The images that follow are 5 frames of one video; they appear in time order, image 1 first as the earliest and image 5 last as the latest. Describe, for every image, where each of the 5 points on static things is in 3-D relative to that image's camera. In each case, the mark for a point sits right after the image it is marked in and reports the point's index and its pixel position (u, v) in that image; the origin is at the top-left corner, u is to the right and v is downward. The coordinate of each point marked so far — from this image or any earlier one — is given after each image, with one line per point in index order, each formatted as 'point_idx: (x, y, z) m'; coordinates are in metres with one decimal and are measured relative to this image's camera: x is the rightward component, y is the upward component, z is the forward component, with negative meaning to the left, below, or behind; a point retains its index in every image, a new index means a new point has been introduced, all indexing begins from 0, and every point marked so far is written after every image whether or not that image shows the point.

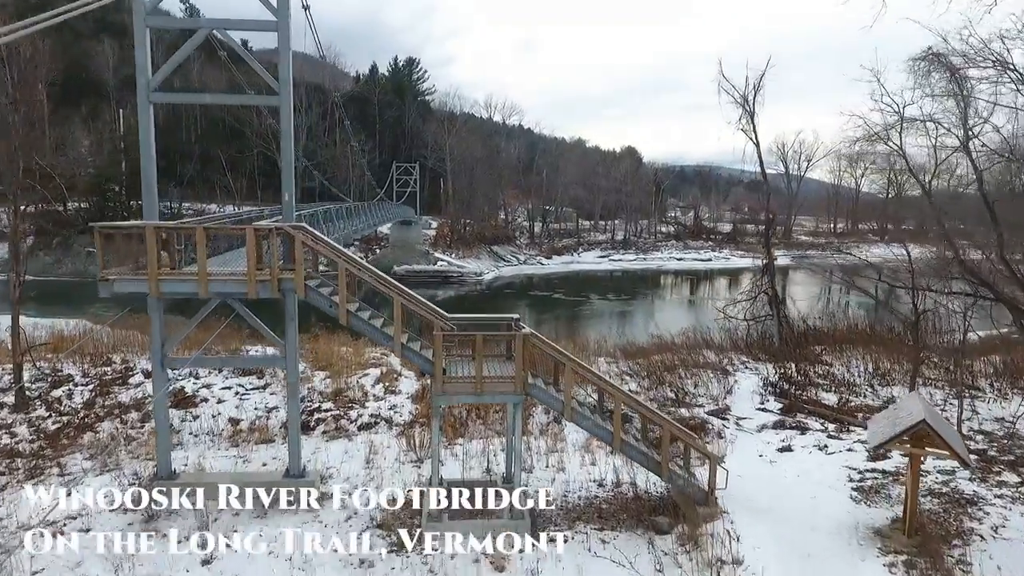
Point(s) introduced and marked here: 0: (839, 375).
0: (+3.7, -1.0, +7.1) m
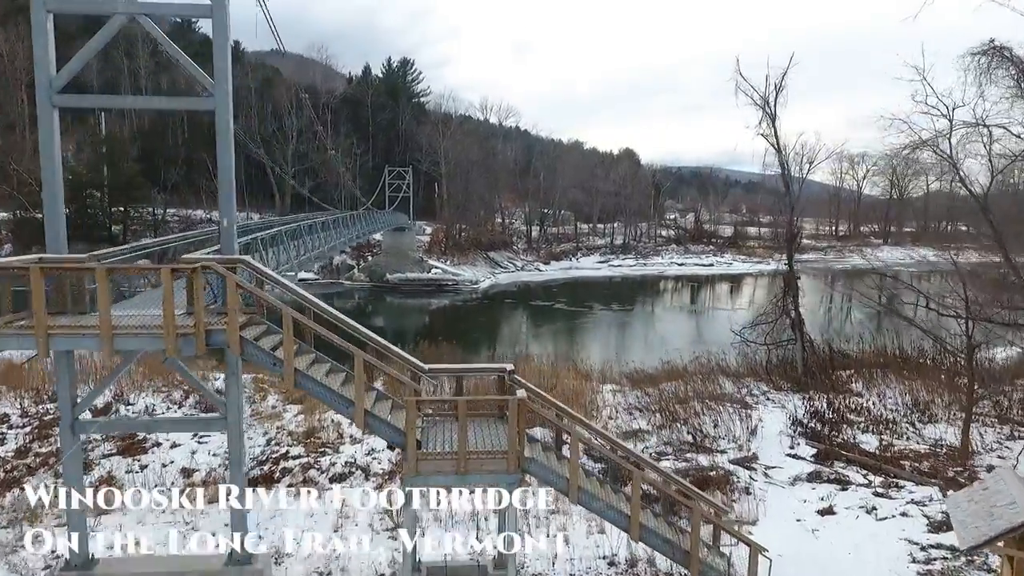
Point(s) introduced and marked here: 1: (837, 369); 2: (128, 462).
0: (+3.6, -1.2, +6.3) m
1: (+3.9, -1.0, +7.5) m
2: (-3.2, -1.4, +5.2) m
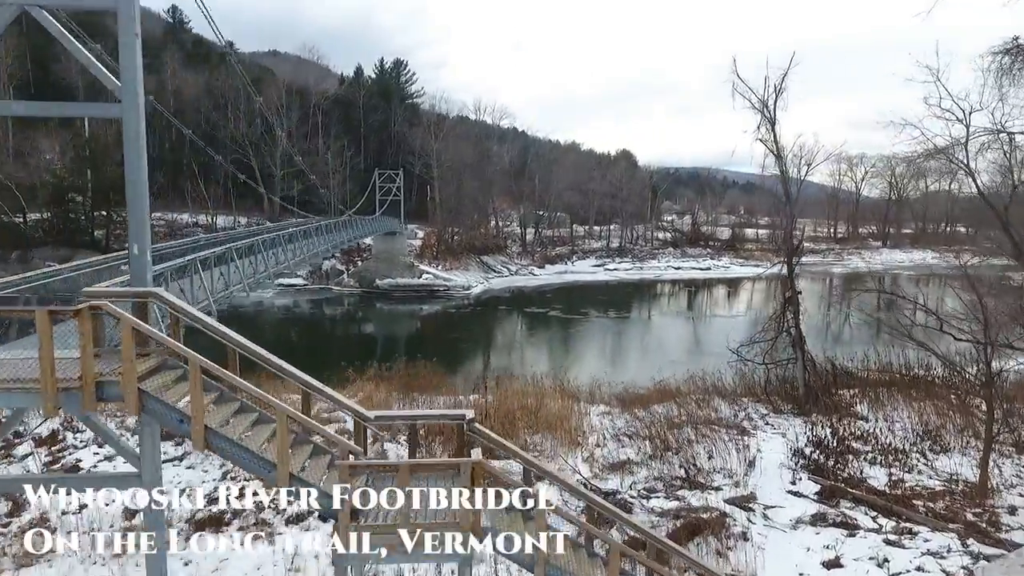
0: (+3.4, -1.4, +5.8) m
1: (+3.7, -1.1, +7.1) m
2: (-3.4, -1.6, +4.8) m
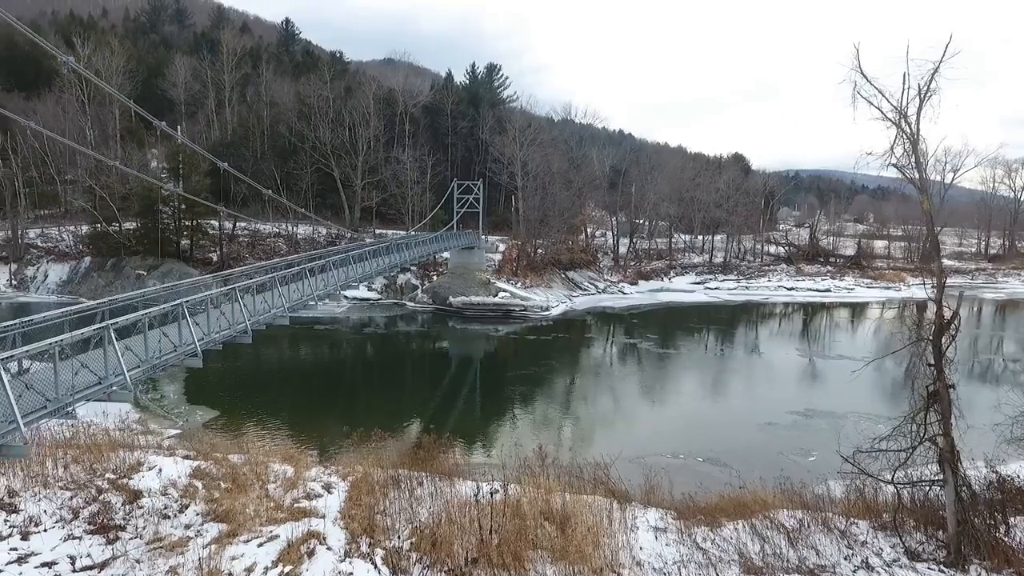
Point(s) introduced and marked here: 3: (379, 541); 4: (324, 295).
0: (+3.4, -2.0, +3.7) m
1: (+3.8, -1.8, +4.8) m
2: (-3.5, -2.1, +3.7) m
3: (-1.0, -2.0, +4.9) m
4: (-3.5, -0.1, +11.7) m
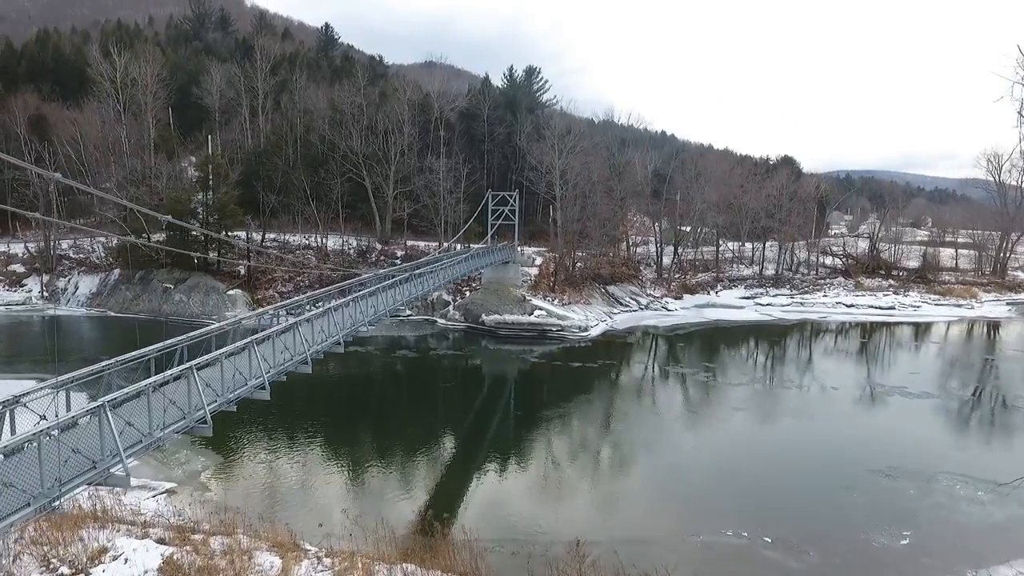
0: (+3.5, -2.6, +2.3) m
1: (+4.0, -2.3, +3.5) m
2: (-3.4, -2.5, +2.8) m
3: (-0.9, -2.5, +3.8) m
4: (-2.9, -0.6, +10.7) m
